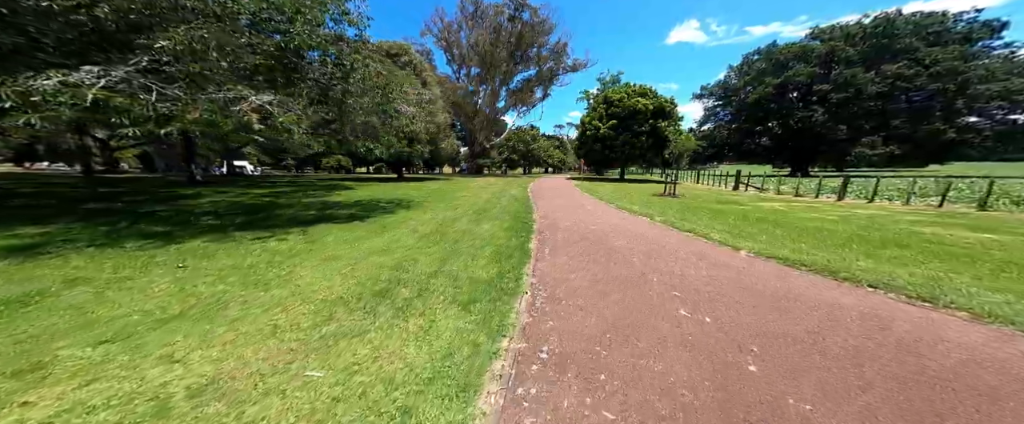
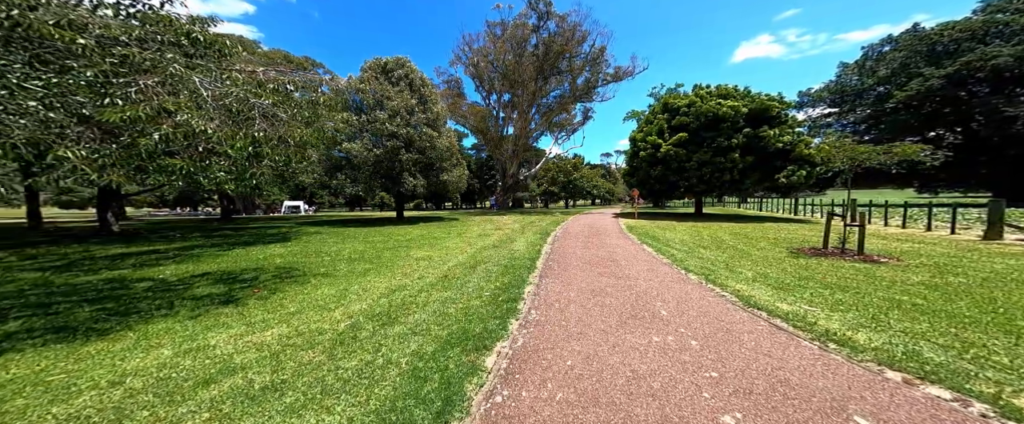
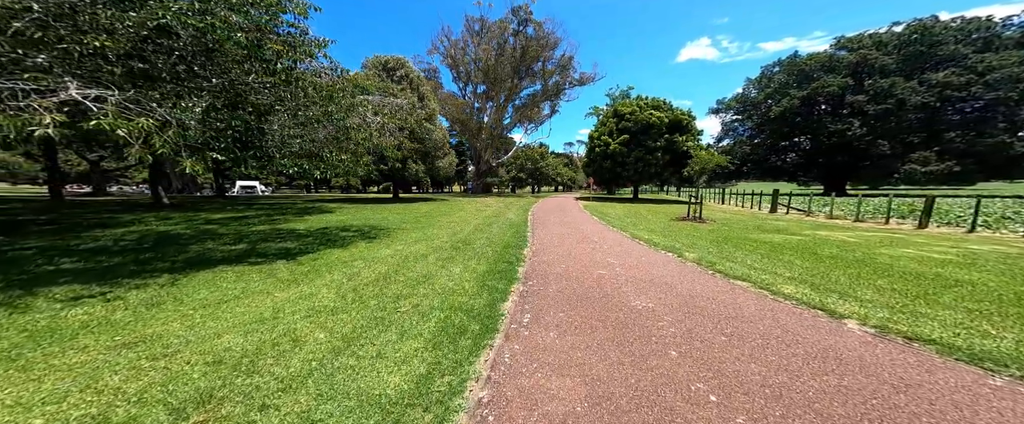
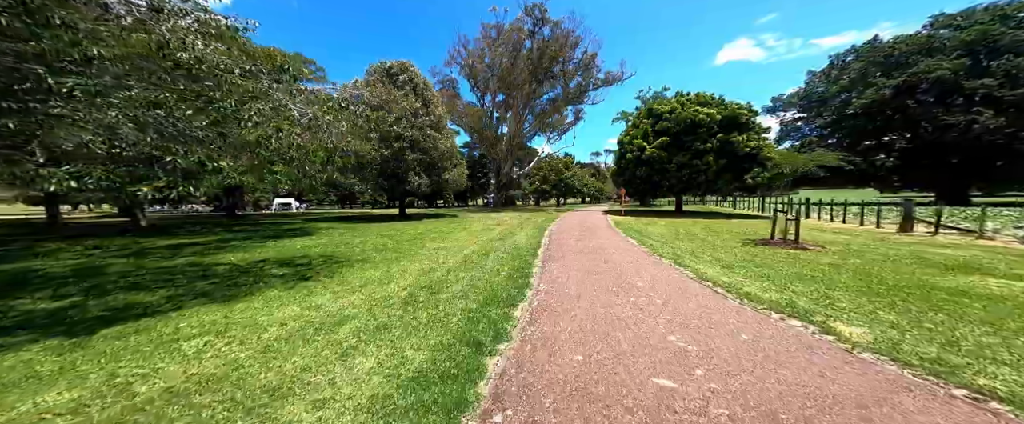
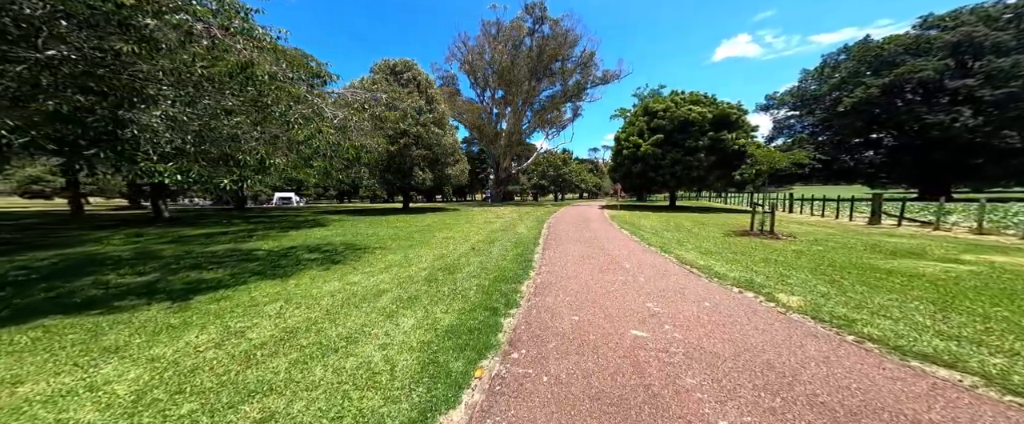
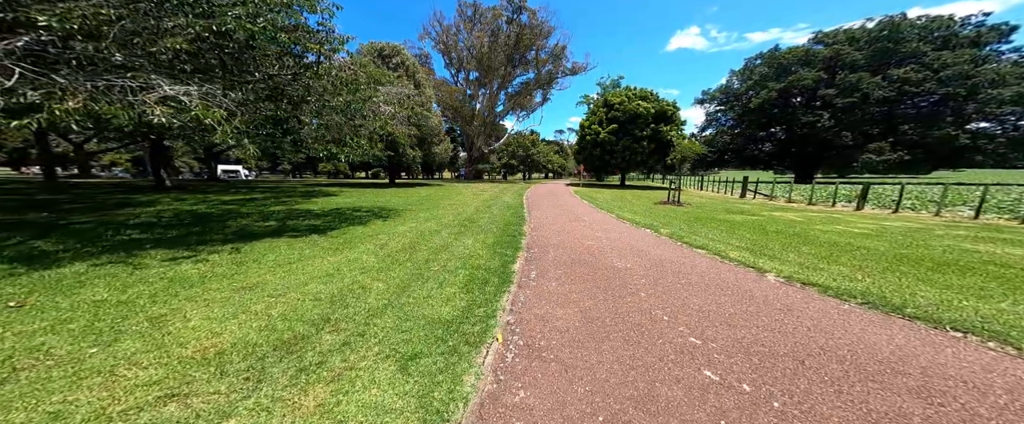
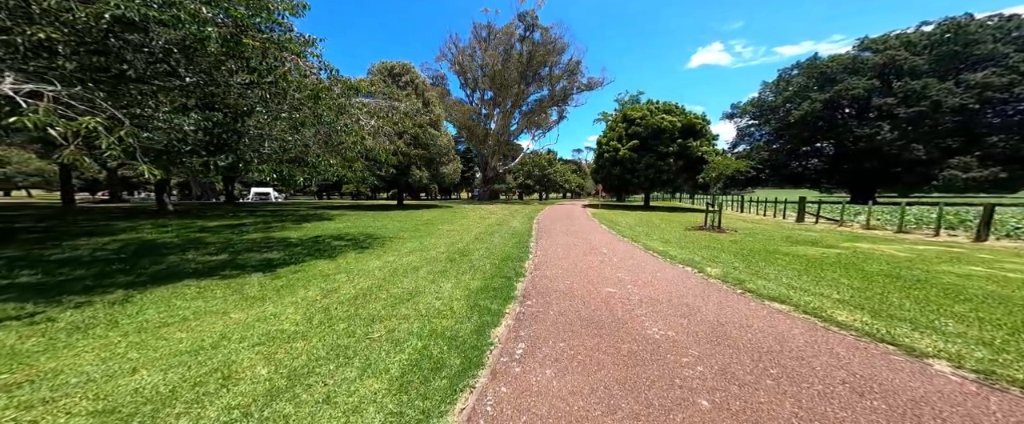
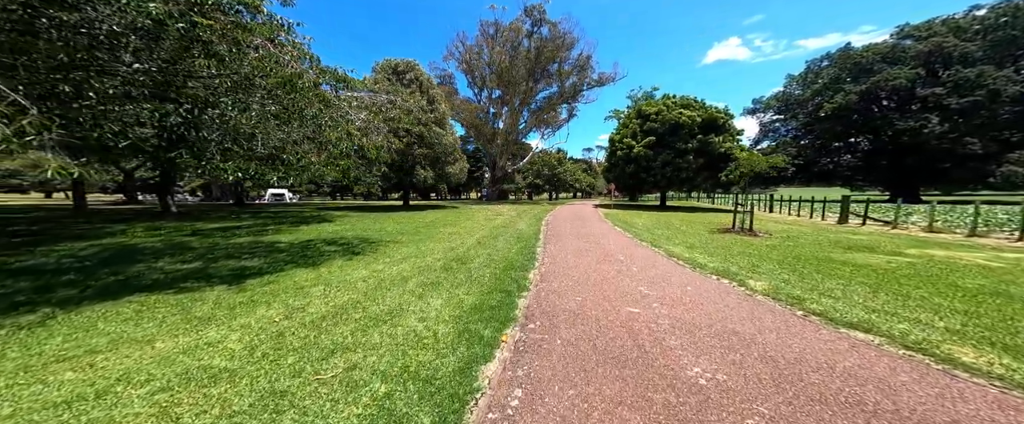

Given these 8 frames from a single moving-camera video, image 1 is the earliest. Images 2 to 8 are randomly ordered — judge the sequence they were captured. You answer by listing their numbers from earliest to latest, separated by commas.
6, 3, 7, 8, 5, 4, 2
